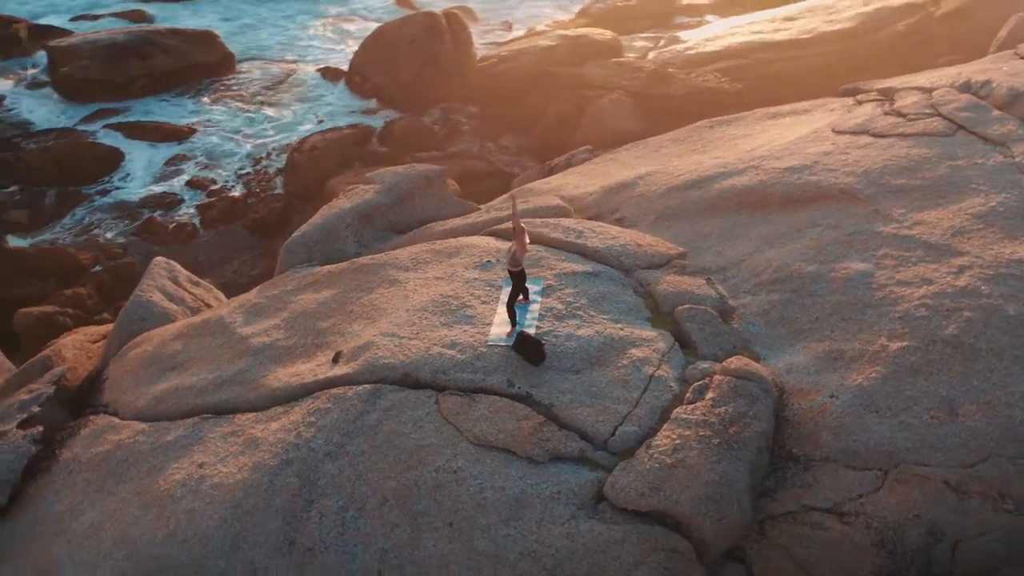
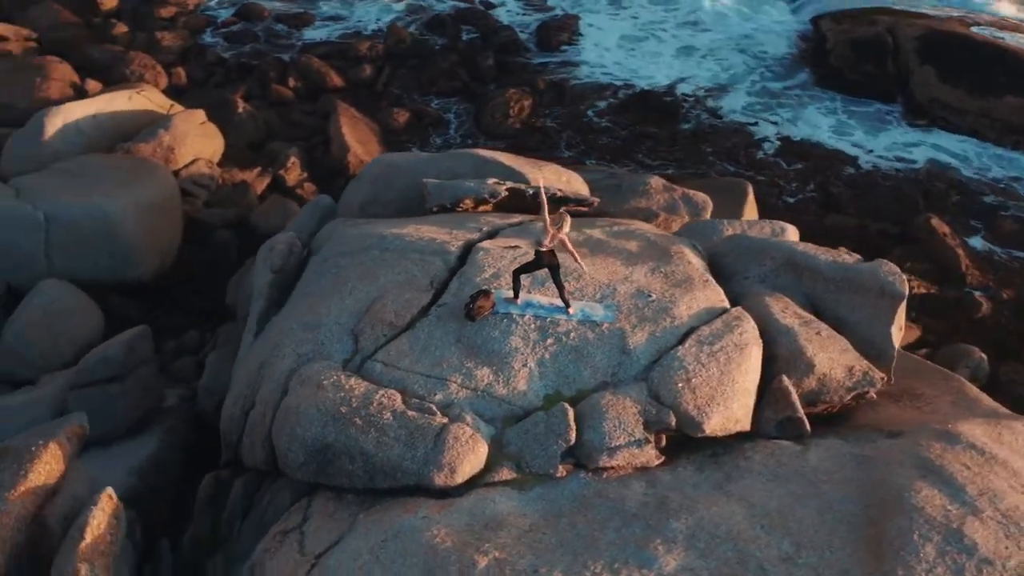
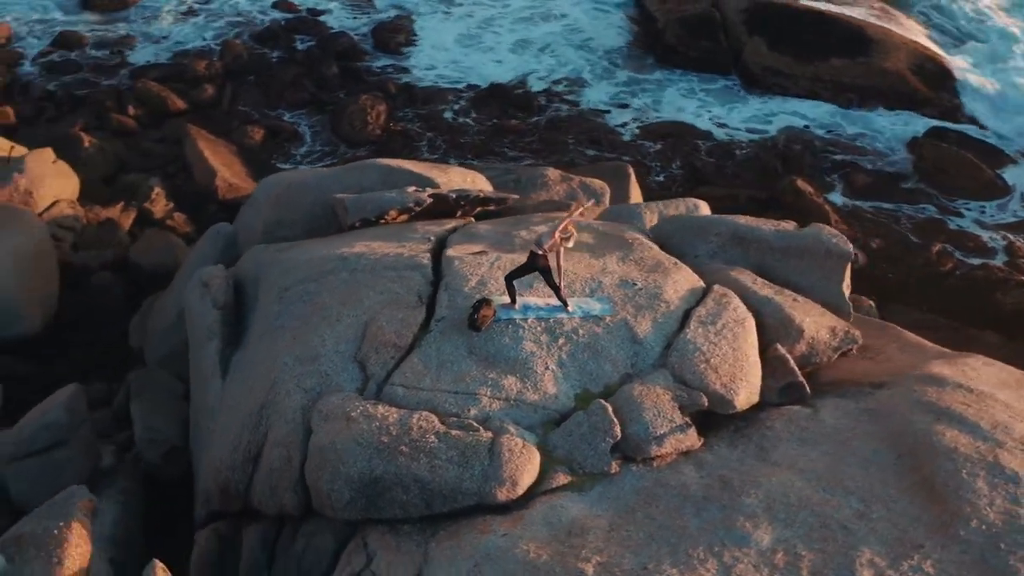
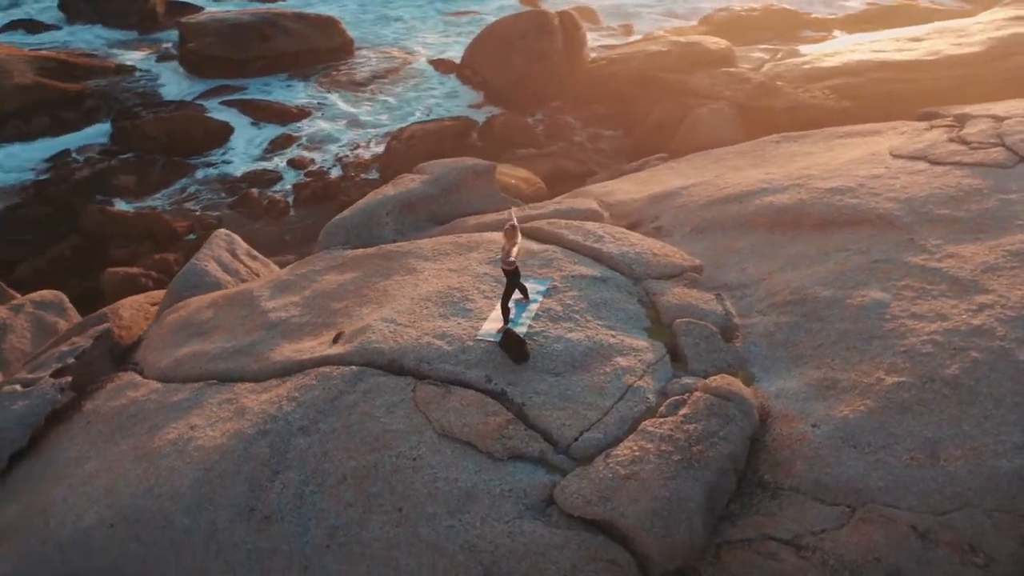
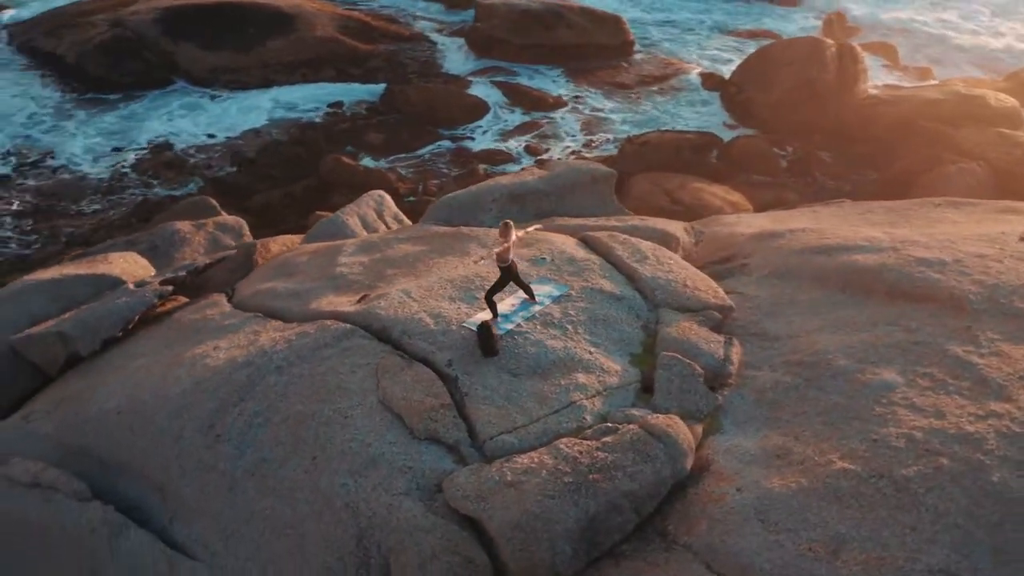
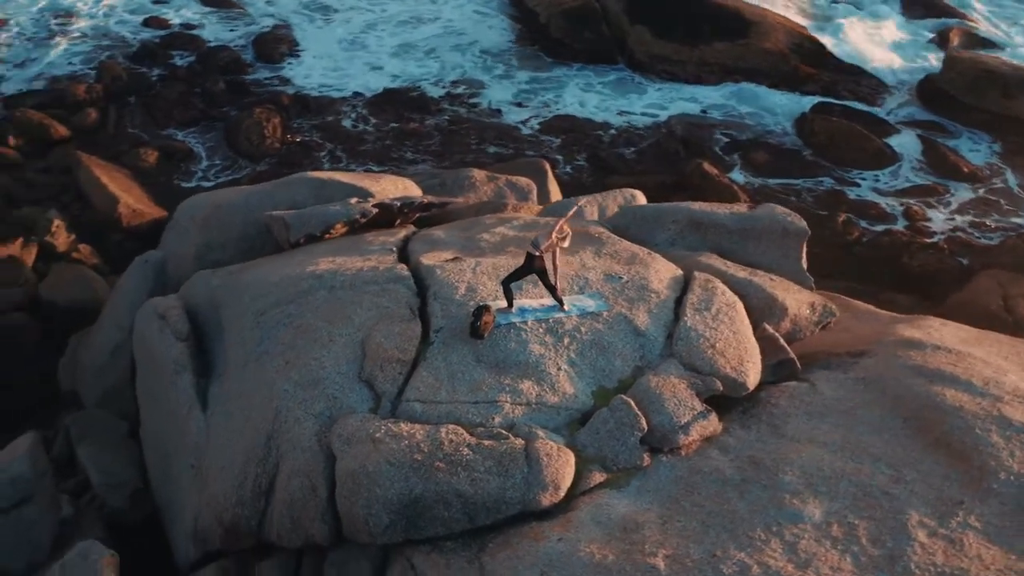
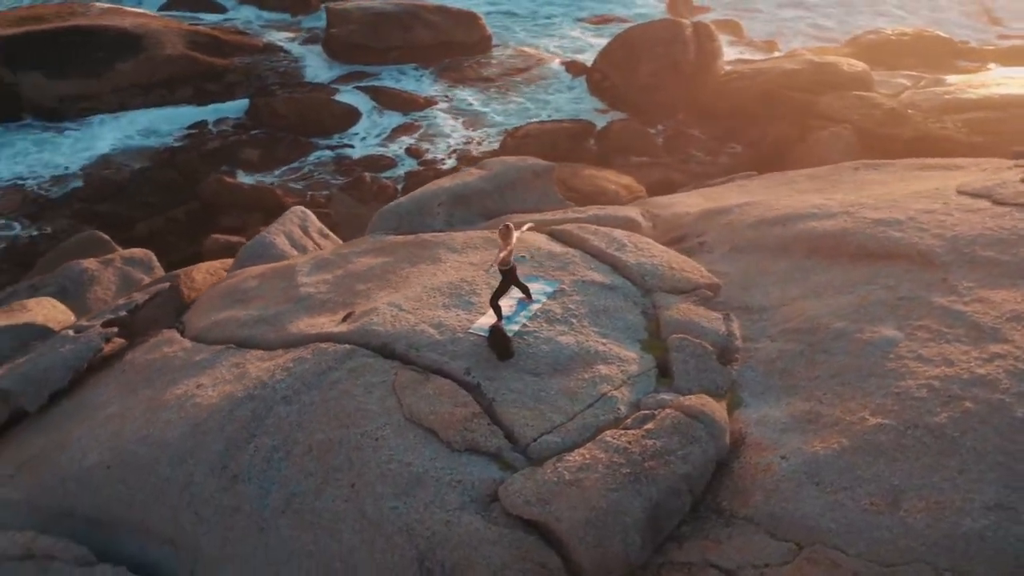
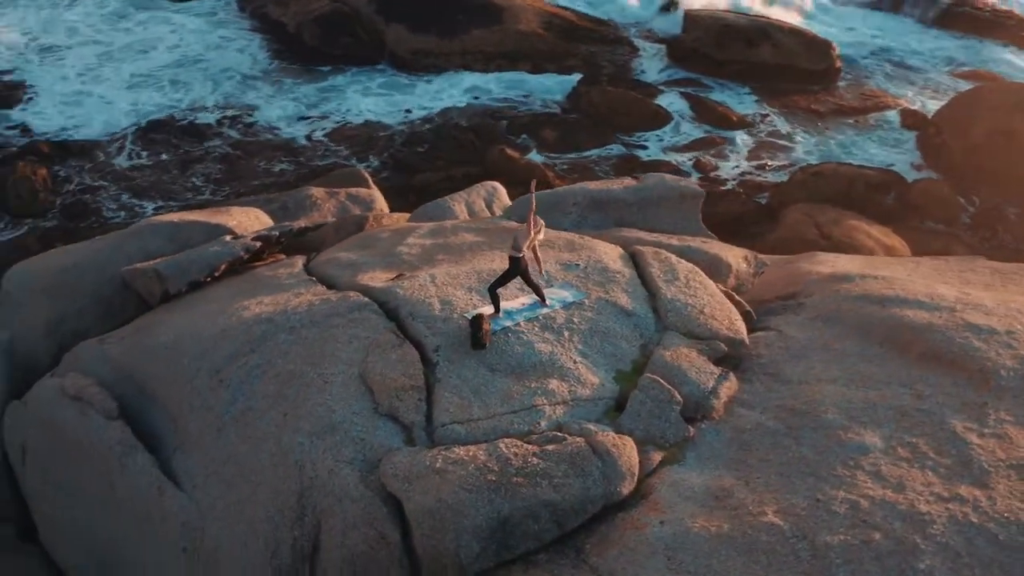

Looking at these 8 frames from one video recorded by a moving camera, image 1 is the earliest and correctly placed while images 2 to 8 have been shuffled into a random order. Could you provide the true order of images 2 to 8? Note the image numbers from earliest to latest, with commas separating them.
4, 7, 5, 8, 6, 3, 2
